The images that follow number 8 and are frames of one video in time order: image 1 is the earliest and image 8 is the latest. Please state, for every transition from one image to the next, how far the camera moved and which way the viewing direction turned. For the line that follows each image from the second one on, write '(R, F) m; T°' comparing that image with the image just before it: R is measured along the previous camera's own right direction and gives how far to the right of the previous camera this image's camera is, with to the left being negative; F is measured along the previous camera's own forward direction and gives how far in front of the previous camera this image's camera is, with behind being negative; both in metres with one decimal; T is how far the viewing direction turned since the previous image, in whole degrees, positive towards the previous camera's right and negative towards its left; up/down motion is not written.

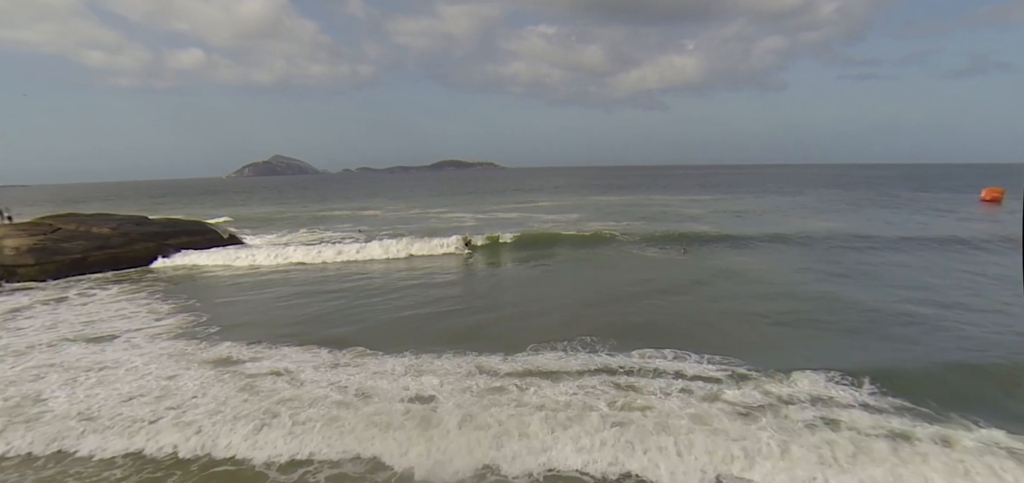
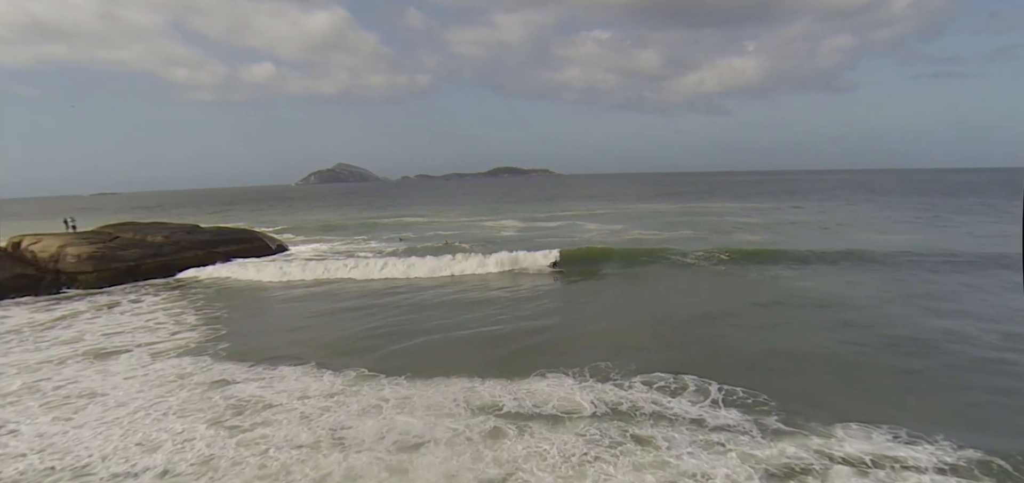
(+0.4, +0.6) m; -5°
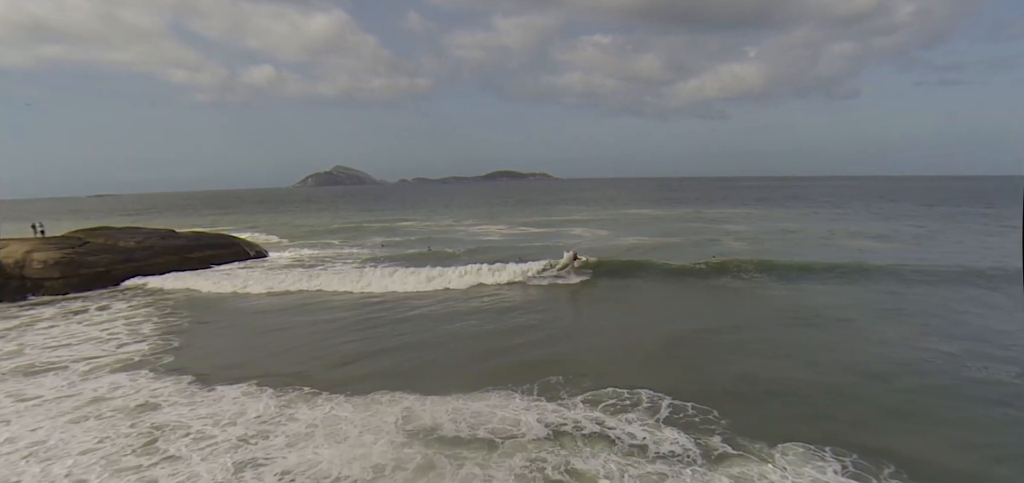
(+0.5, +0.3) m; 0°
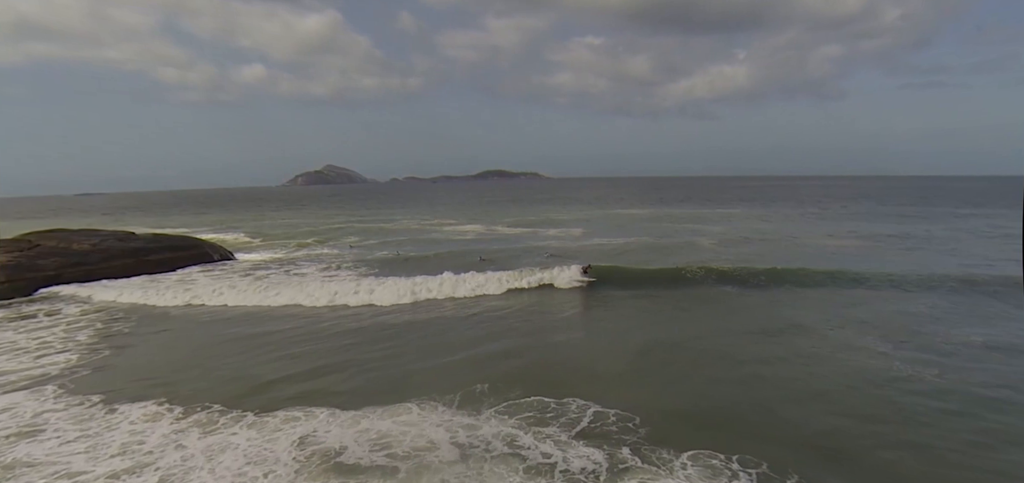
(+0.7, +0.4) m; +1°
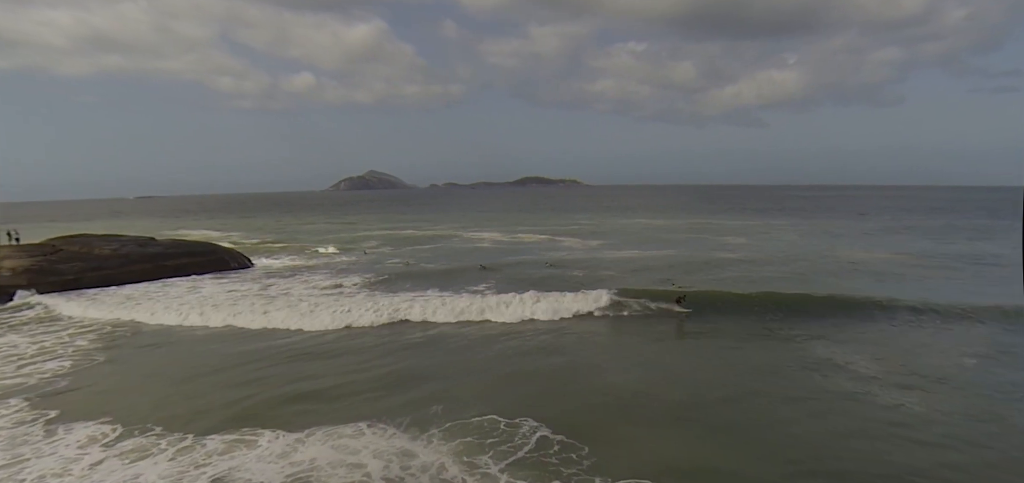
(+0.9, +0.3) m; -4°
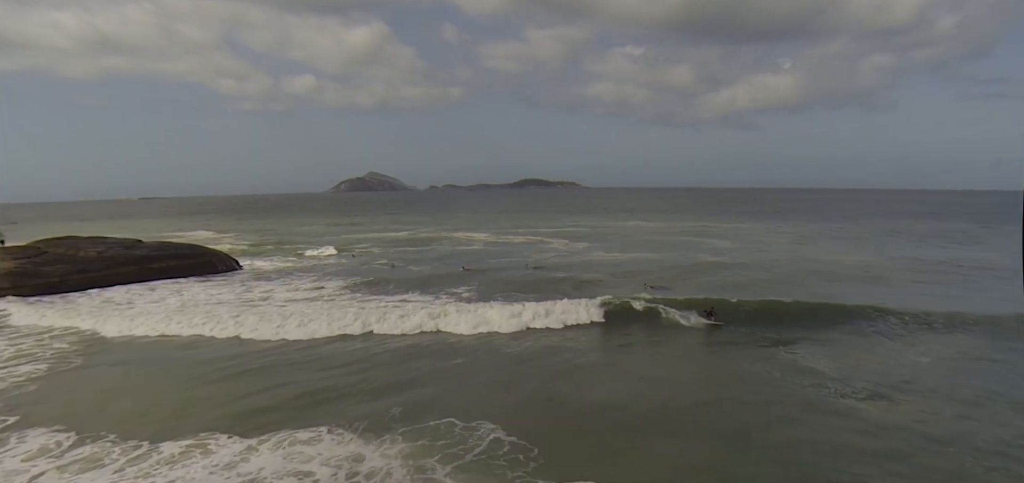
(+0.5, -0.2) m; 0°
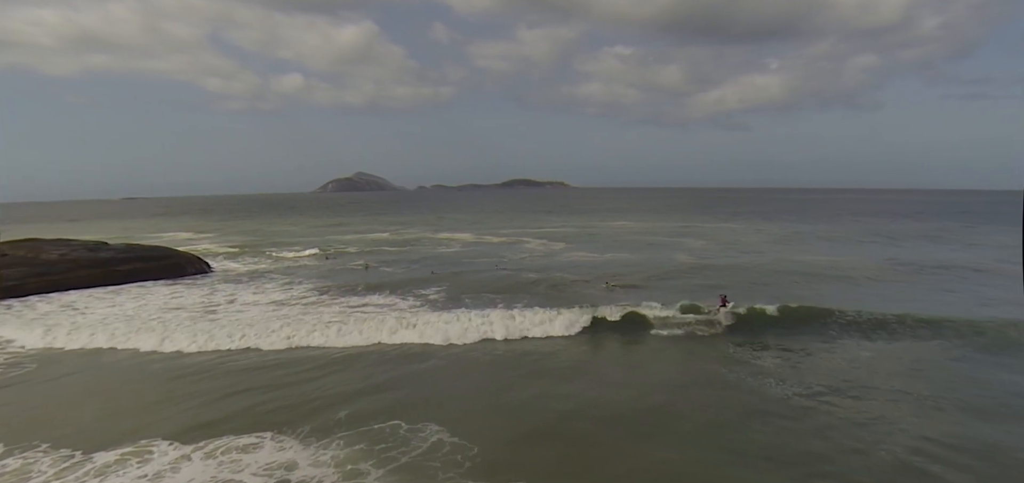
(+0.5, +0.2) m; +1°
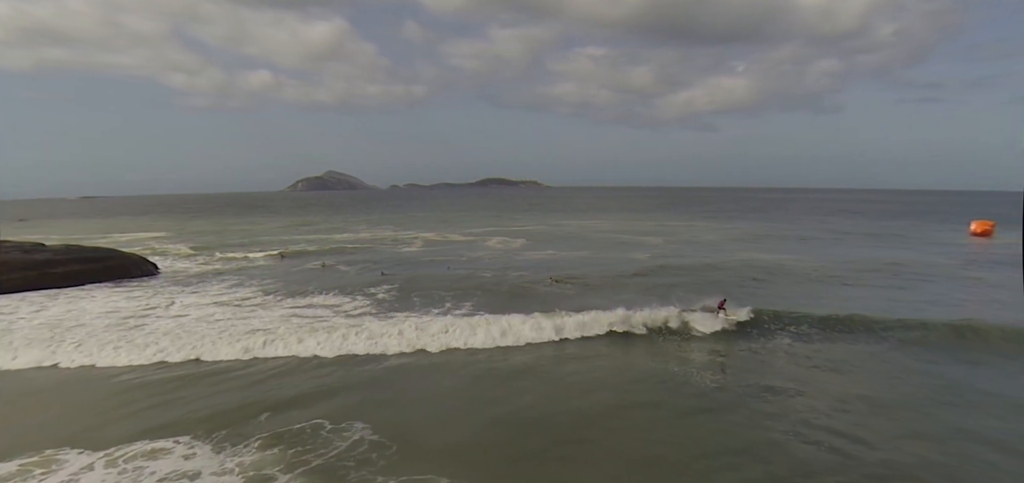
(+0.5, +0.1) m; +3°
